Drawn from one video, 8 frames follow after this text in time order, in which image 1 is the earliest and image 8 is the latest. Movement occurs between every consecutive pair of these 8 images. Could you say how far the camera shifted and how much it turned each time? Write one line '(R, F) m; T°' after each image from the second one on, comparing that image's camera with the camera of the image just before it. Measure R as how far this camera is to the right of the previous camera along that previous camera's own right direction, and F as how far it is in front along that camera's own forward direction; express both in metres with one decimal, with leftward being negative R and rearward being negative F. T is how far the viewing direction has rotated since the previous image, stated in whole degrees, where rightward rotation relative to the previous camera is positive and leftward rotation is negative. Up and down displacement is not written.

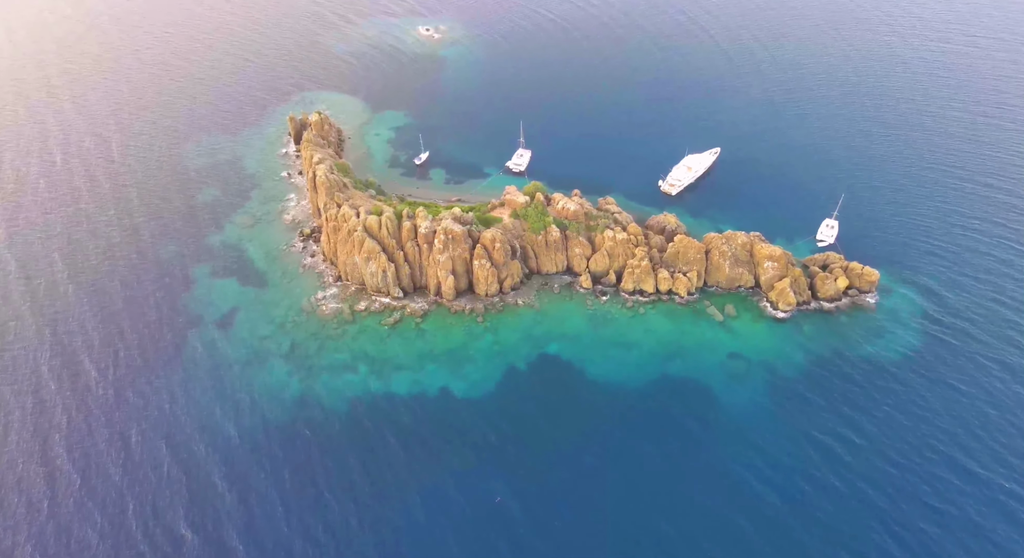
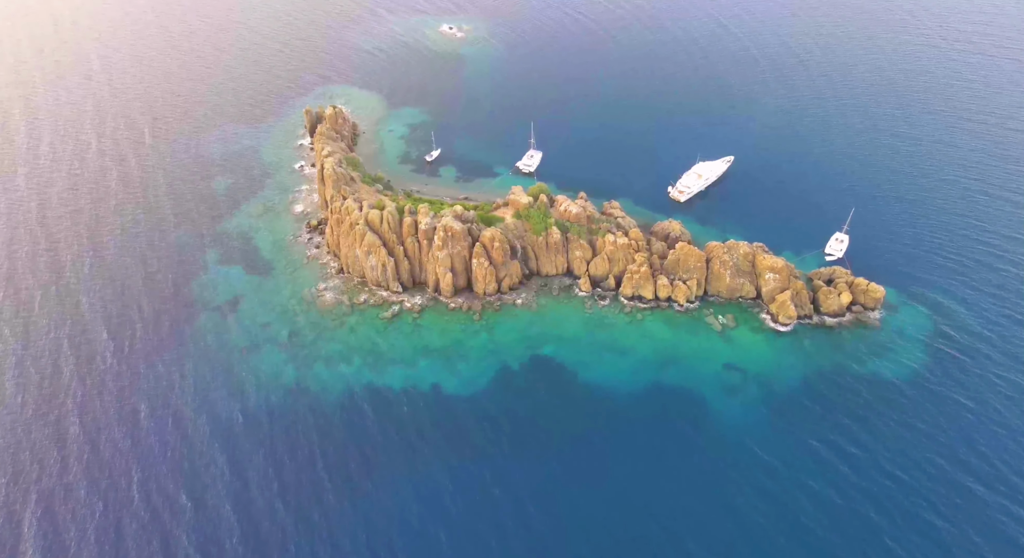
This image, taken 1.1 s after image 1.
(+5.8, -0.3) m; -3°
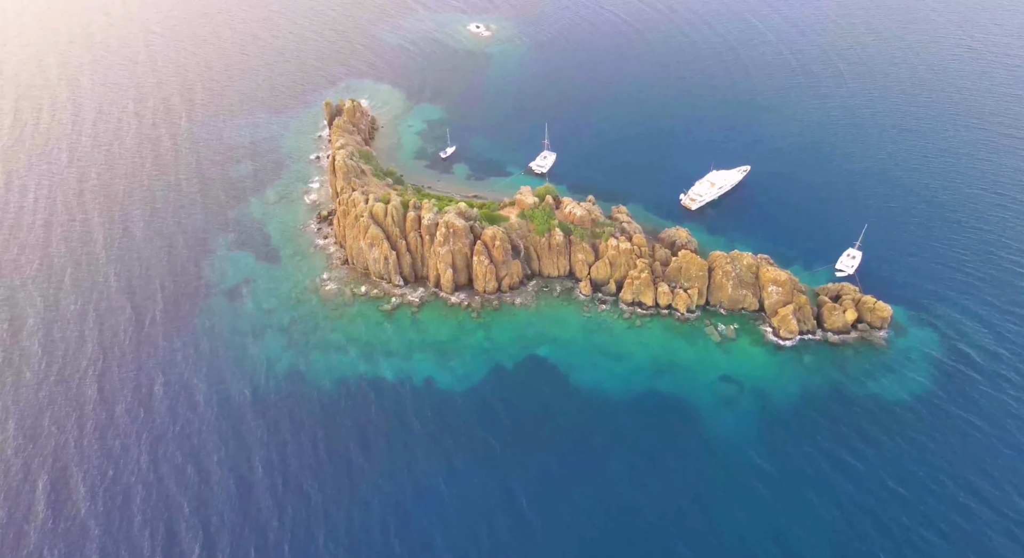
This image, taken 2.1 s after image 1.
(+6.0, -0.1) m; -3°
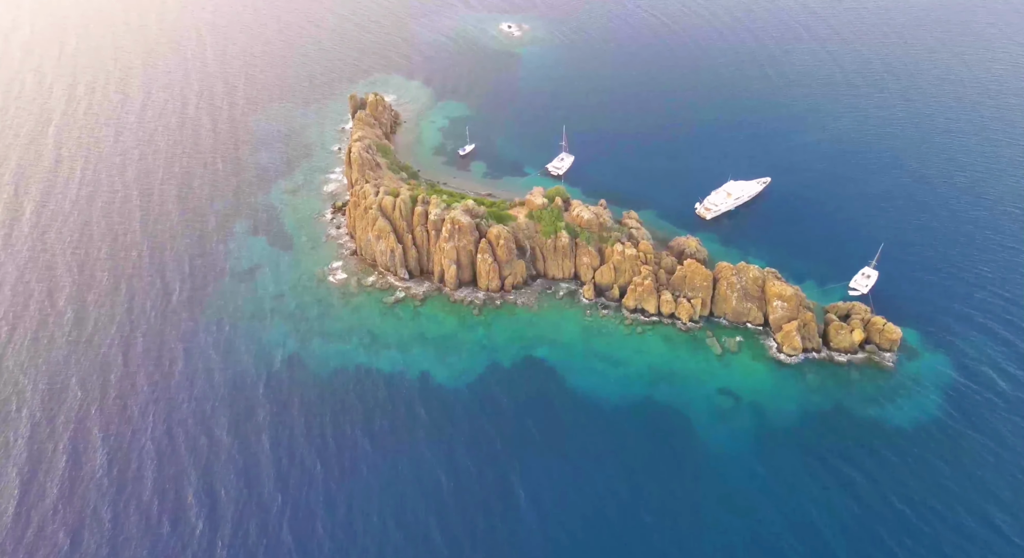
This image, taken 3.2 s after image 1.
(+6.5, -0.1) m; -4°
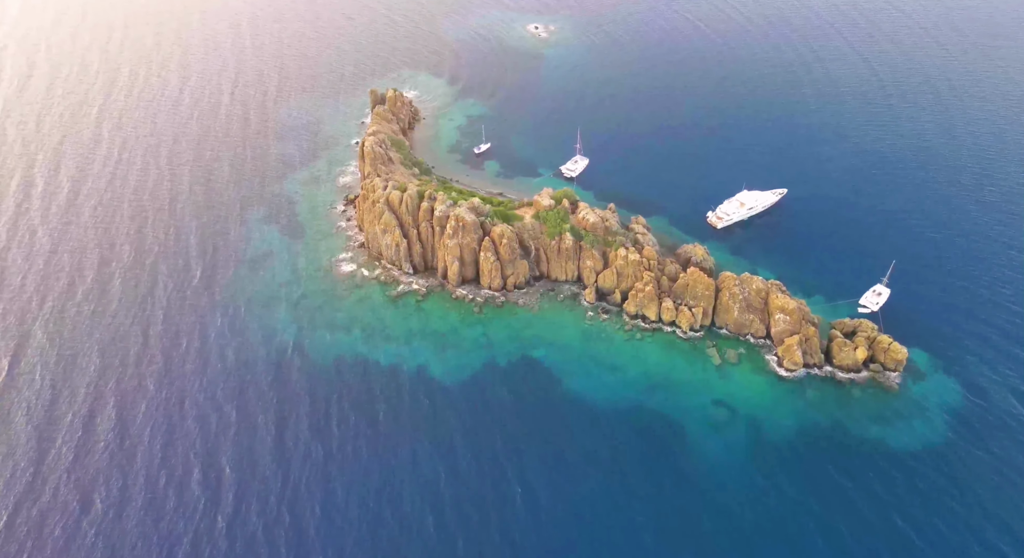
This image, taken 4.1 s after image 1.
(+5.6, 0.0) m; -3°
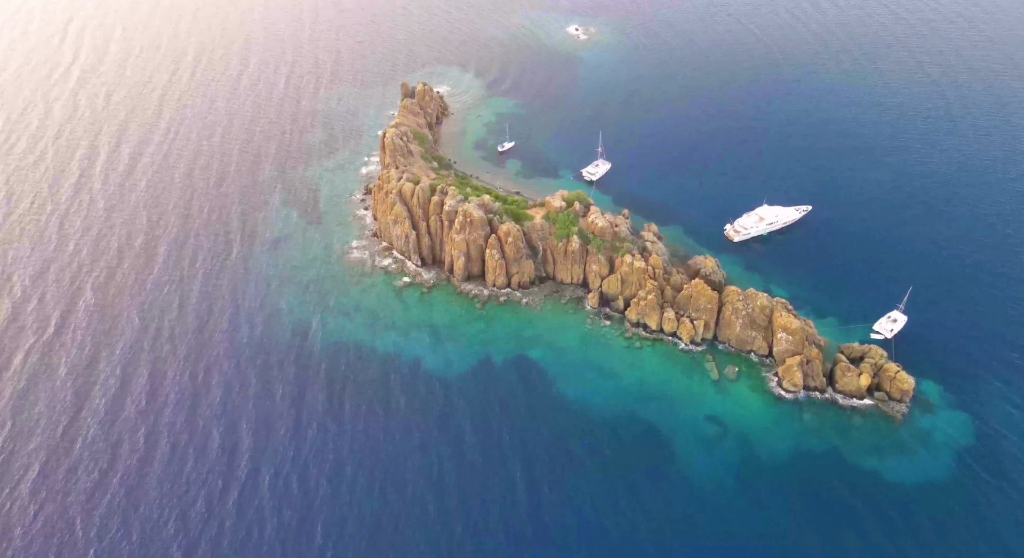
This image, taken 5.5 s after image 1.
(+8.1, +0.3) m; -5°
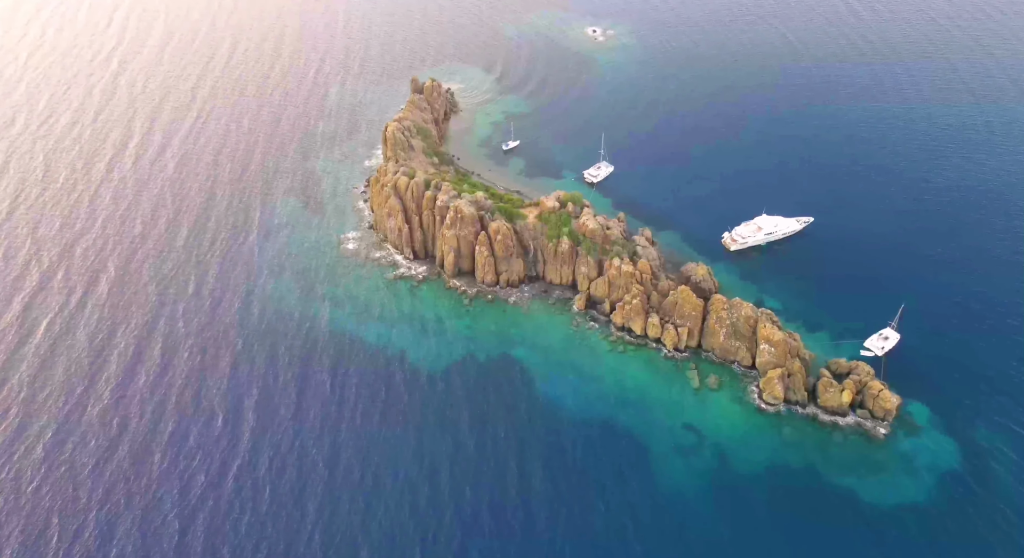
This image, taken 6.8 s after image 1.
(+7.7, -0.1) m; -3°
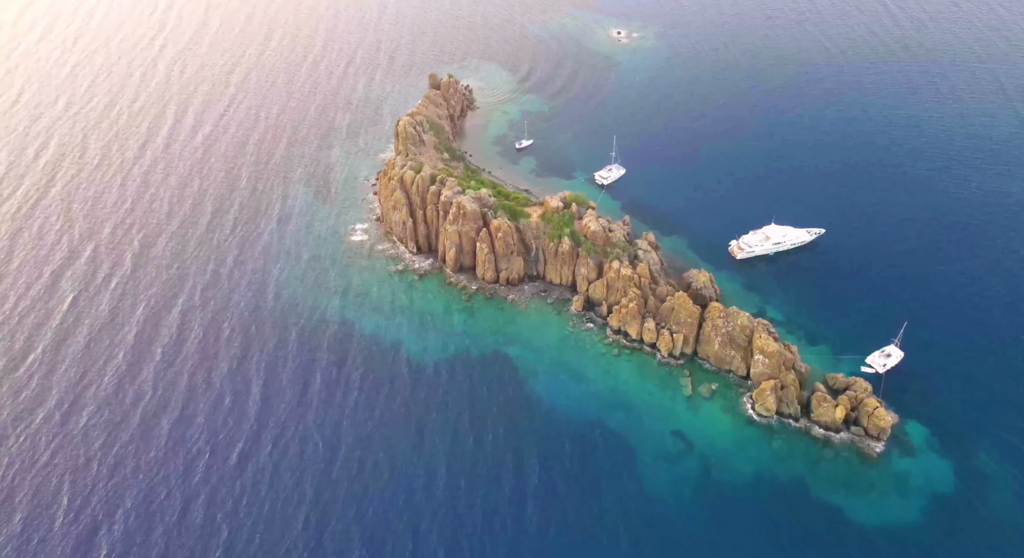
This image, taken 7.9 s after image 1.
(+5.8, +0.1) m; -3°
